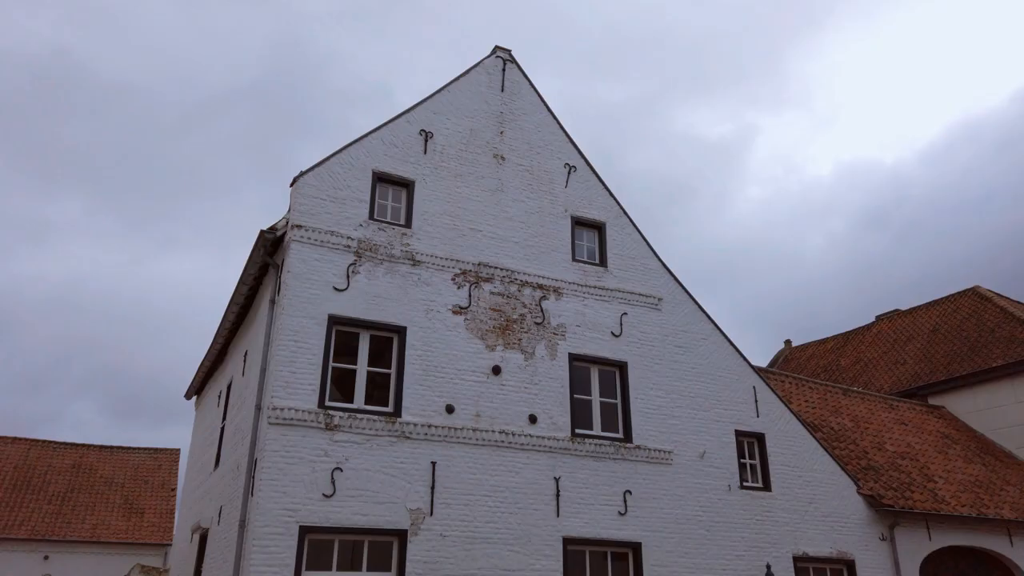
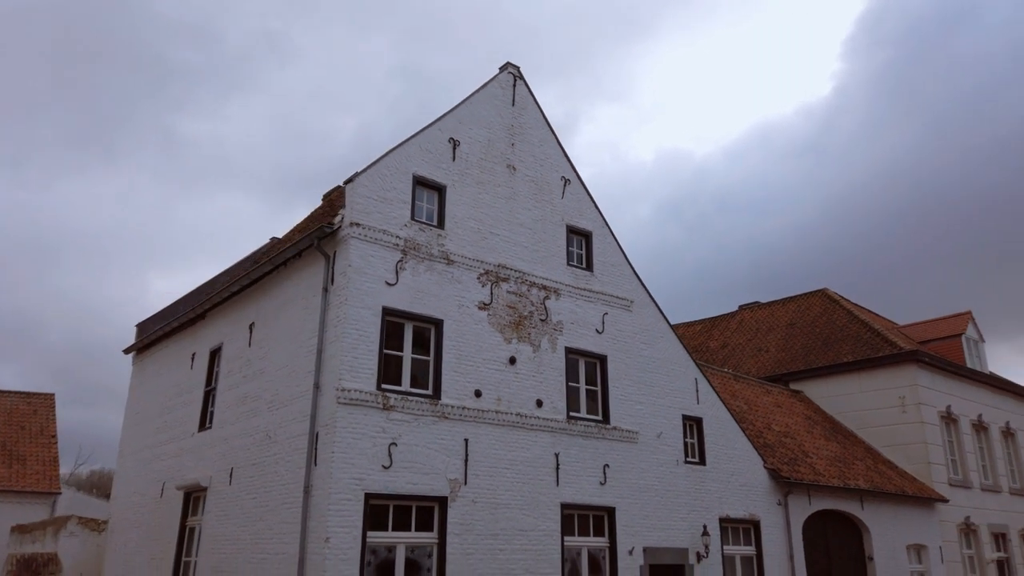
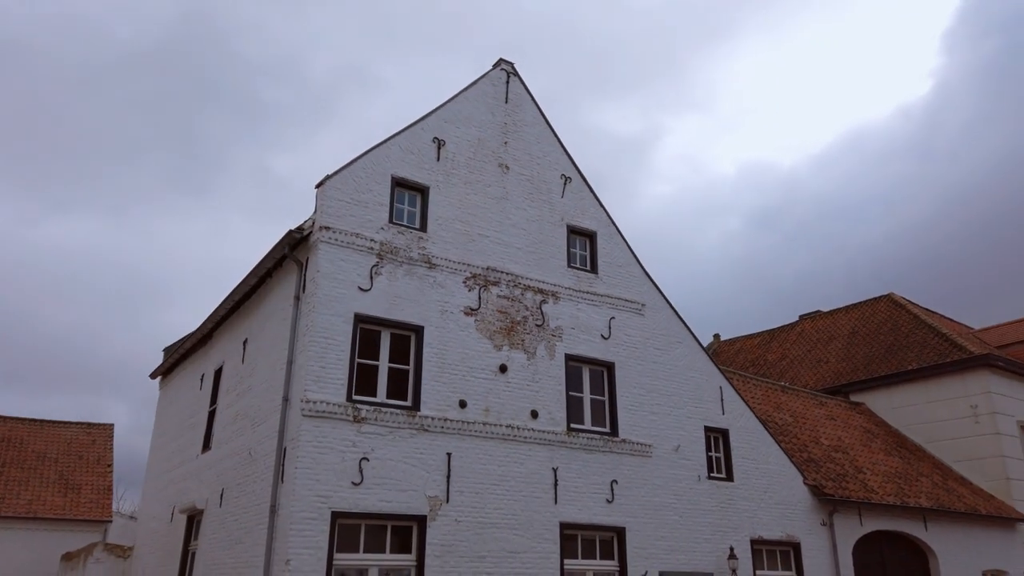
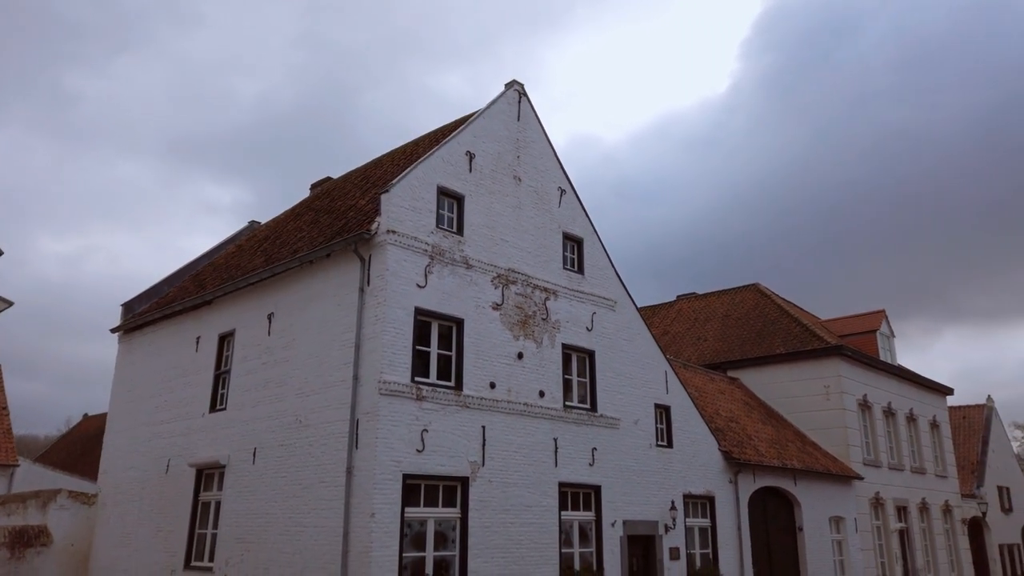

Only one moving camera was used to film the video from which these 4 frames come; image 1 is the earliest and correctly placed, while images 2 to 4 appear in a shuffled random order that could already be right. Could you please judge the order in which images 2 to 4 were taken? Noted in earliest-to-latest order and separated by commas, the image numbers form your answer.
3, 2, 4
